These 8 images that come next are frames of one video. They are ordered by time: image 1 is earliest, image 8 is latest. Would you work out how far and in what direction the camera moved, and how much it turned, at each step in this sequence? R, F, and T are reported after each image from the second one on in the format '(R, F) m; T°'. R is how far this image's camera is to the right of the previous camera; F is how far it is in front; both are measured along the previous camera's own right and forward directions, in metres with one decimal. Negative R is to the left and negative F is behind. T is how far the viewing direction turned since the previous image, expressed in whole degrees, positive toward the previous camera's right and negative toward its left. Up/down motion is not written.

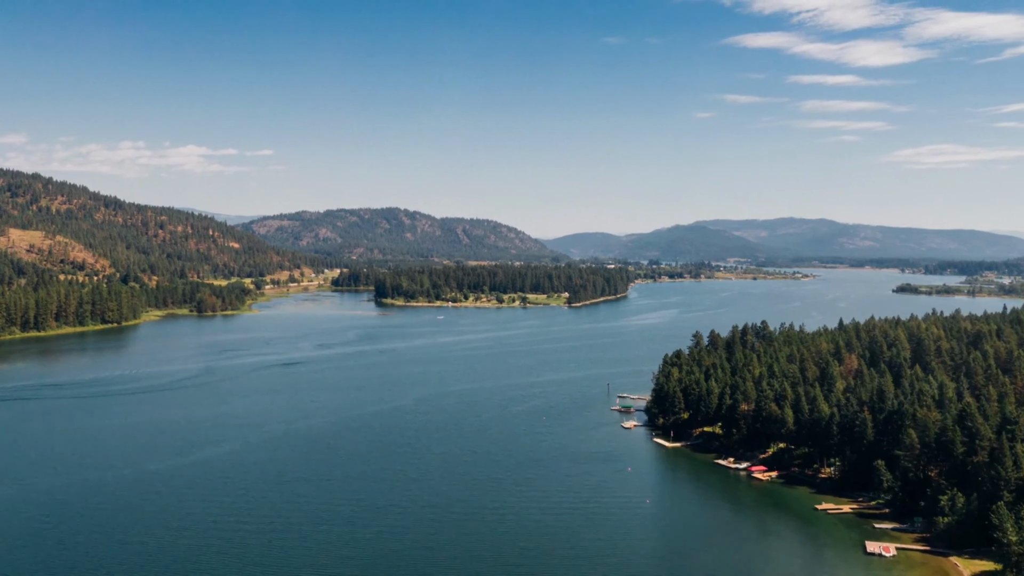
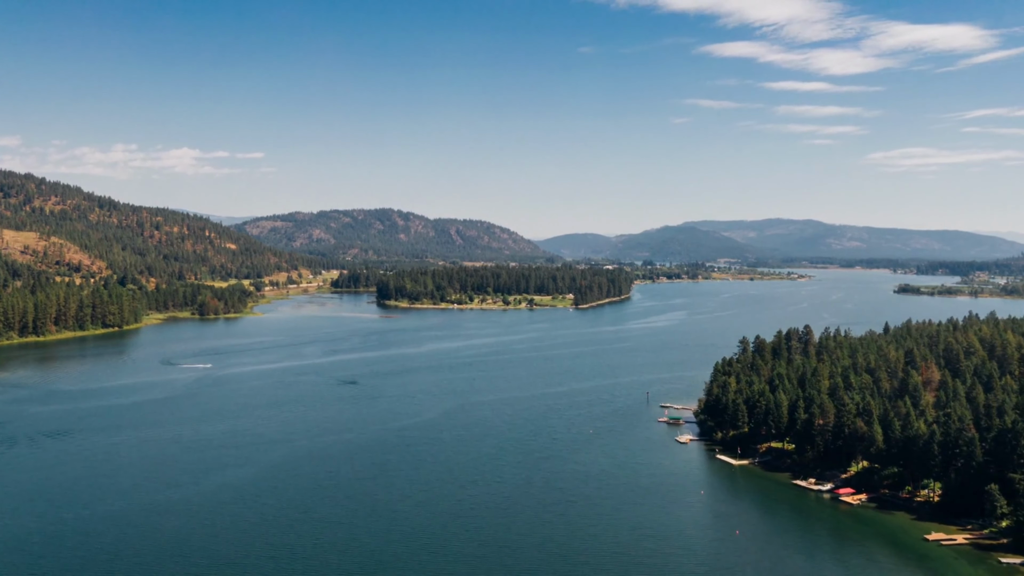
(-1.9, +2.3) m; 0°
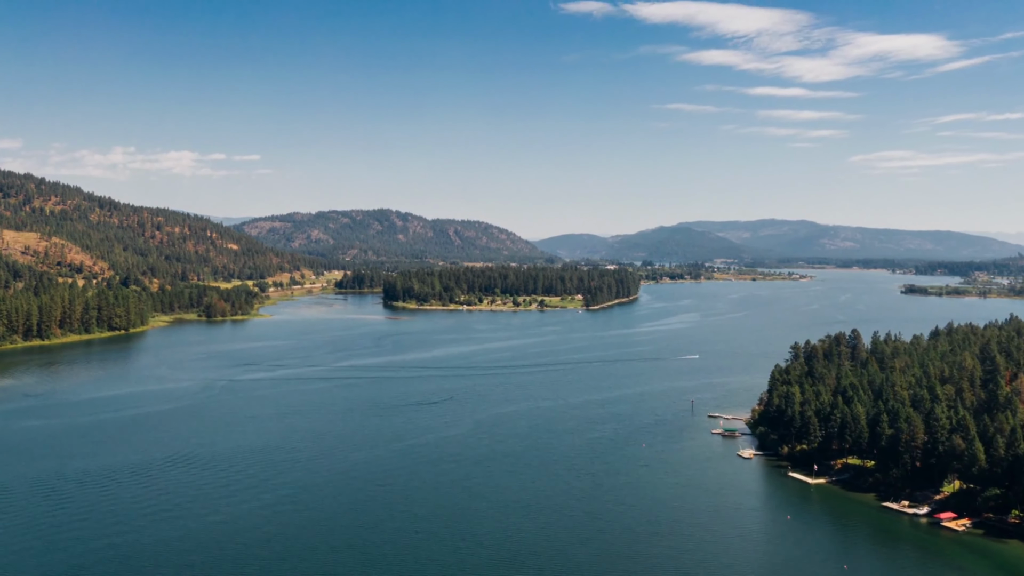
(-1.7, +2.1) m; 0°
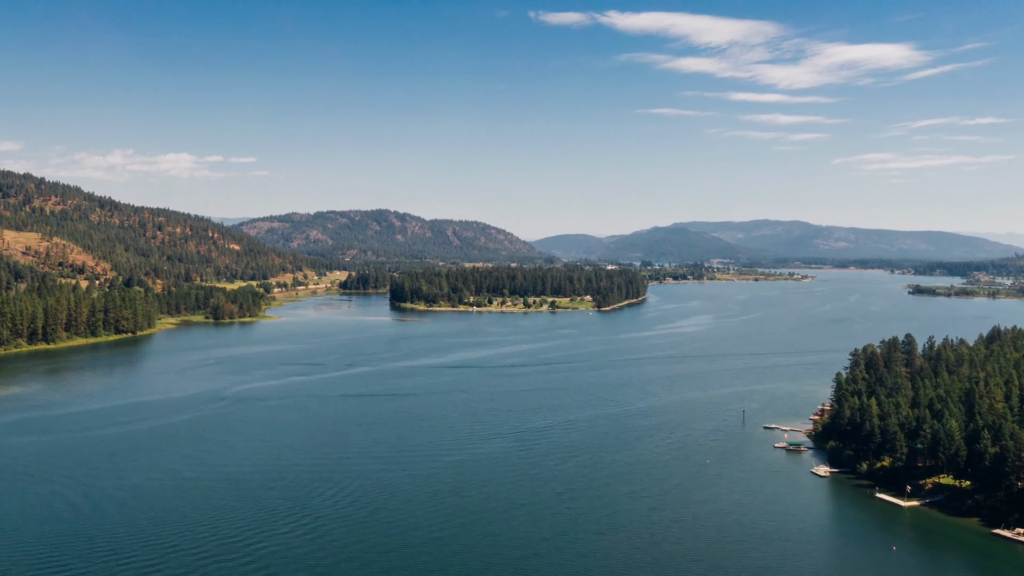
(-1.7, +2.1) m; 0°
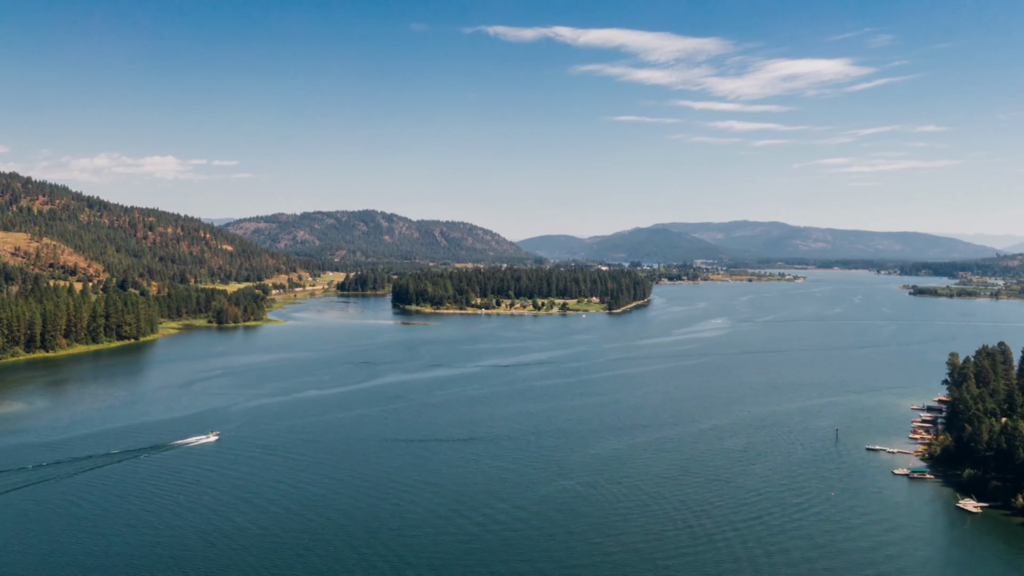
(-3.0, +3.5) m; +1°
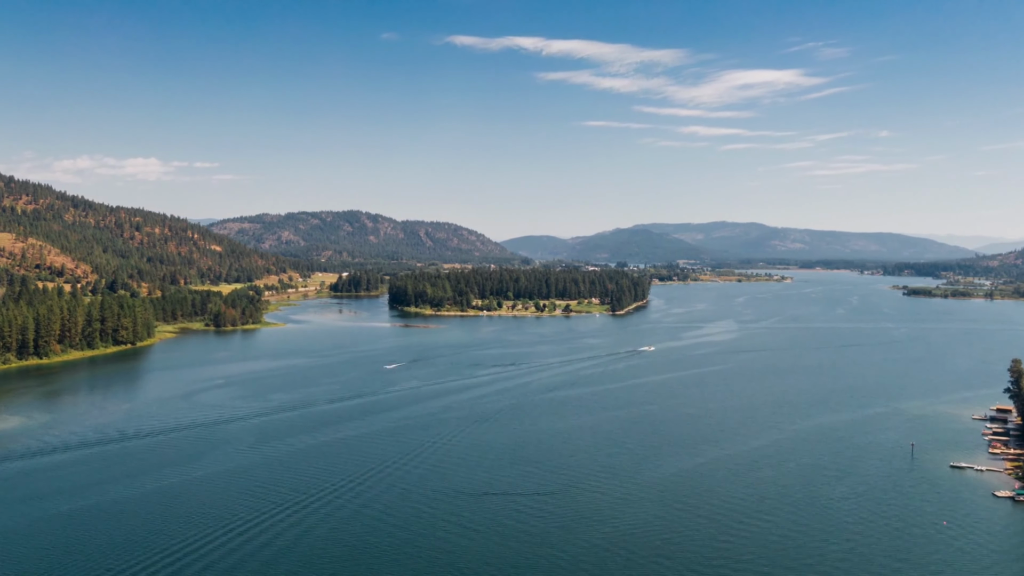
(-2.2, +2.5) m; +1°
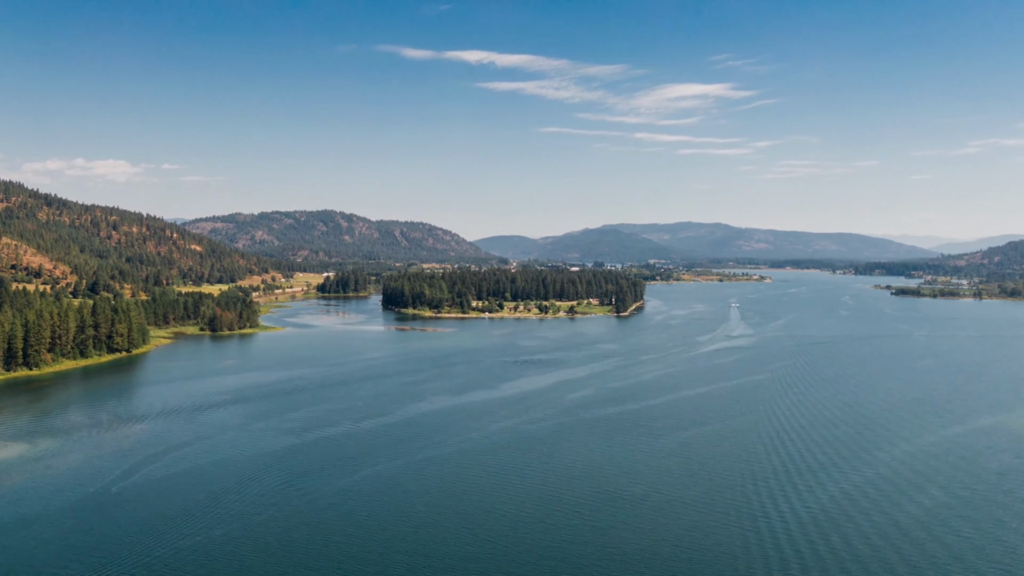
(-3.5, +3.8) m; +2°
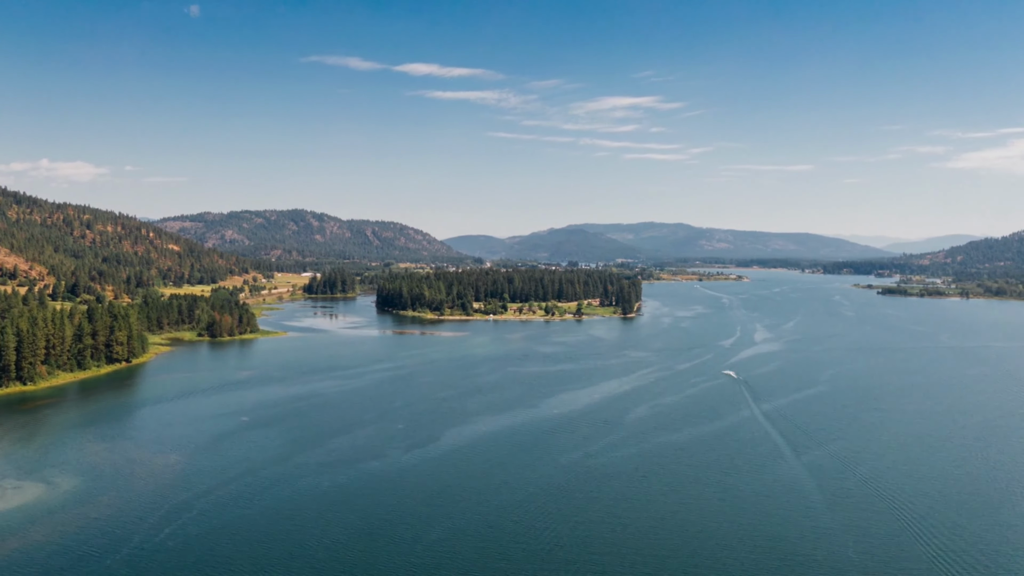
(-4.0, +4.2) m; +2°
